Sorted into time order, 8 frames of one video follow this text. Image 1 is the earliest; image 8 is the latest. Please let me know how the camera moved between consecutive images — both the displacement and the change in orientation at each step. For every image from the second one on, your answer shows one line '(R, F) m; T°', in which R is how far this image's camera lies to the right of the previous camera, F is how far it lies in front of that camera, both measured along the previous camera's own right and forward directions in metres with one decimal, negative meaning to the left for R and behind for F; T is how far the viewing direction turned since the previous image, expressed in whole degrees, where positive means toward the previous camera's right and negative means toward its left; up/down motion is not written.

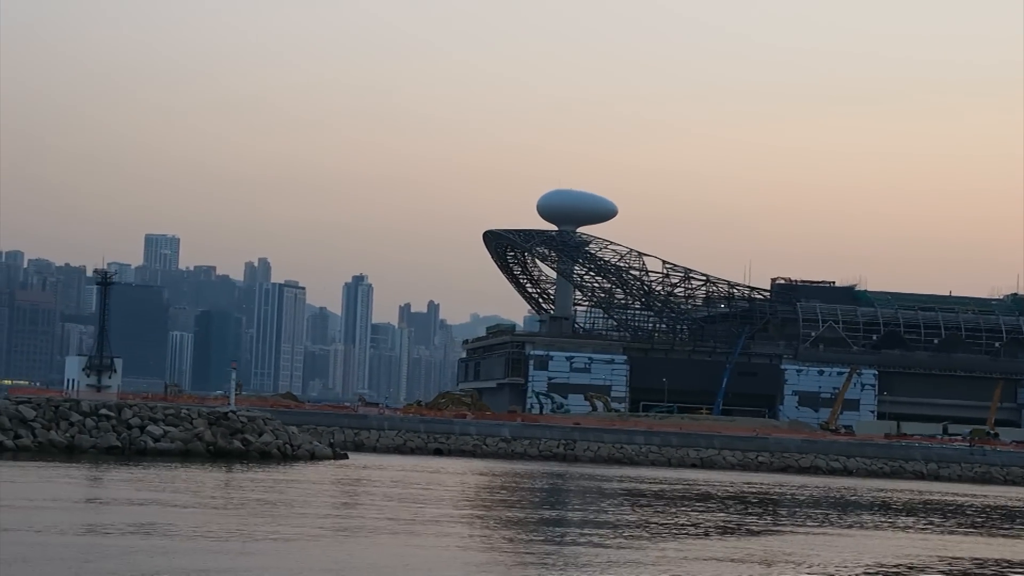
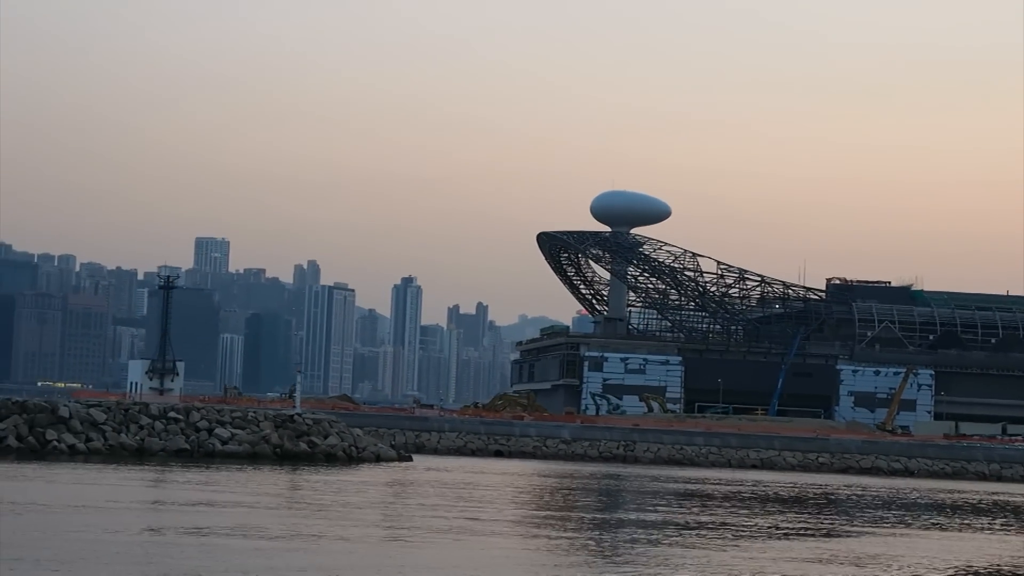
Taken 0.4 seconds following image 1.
(-0.4, -0.2) m; -2°
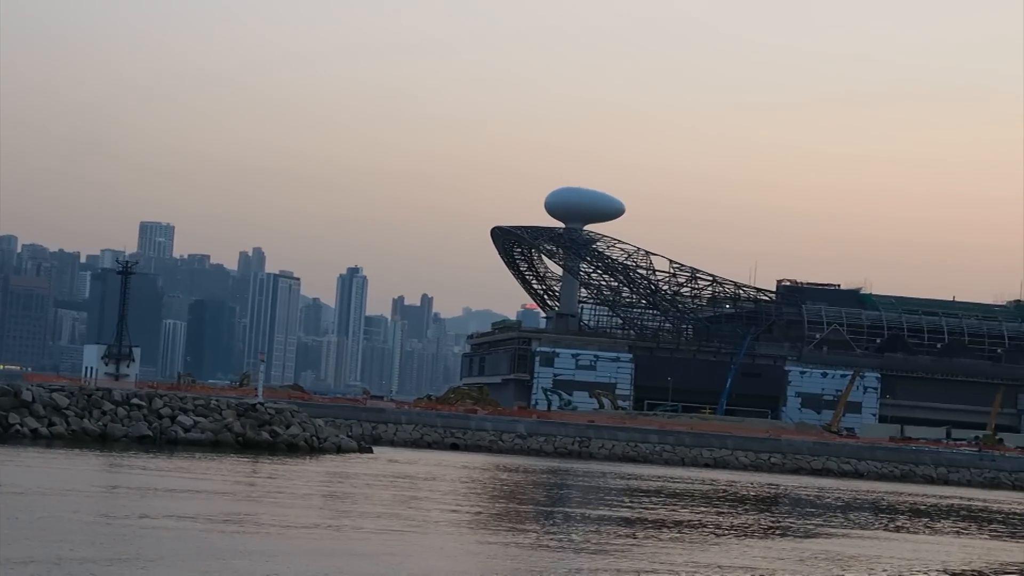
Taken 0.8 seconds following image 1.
(-0.5, -0.3) m; +2°
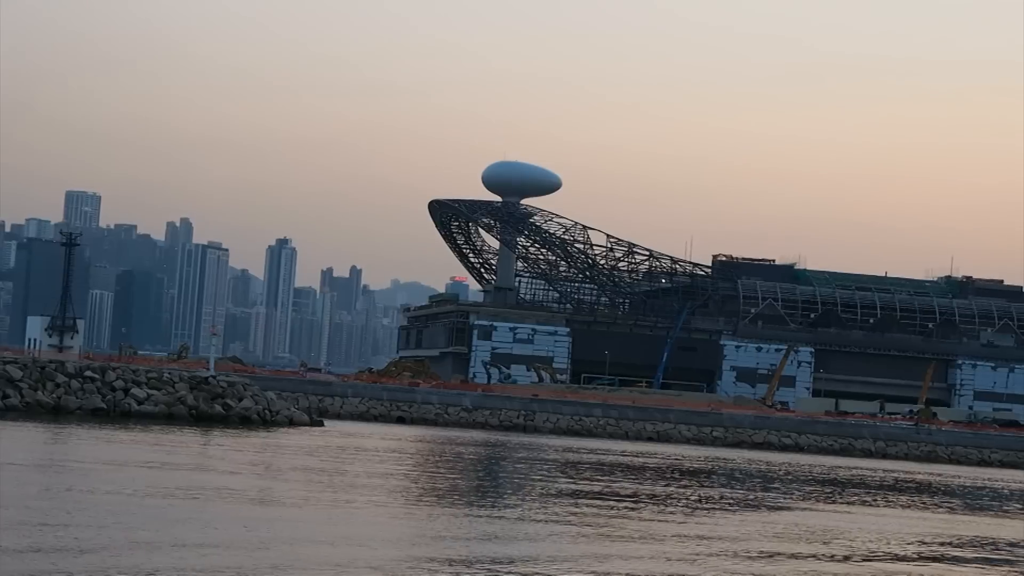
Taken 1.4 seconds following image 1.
(-0.6, -0.4) m; +2°
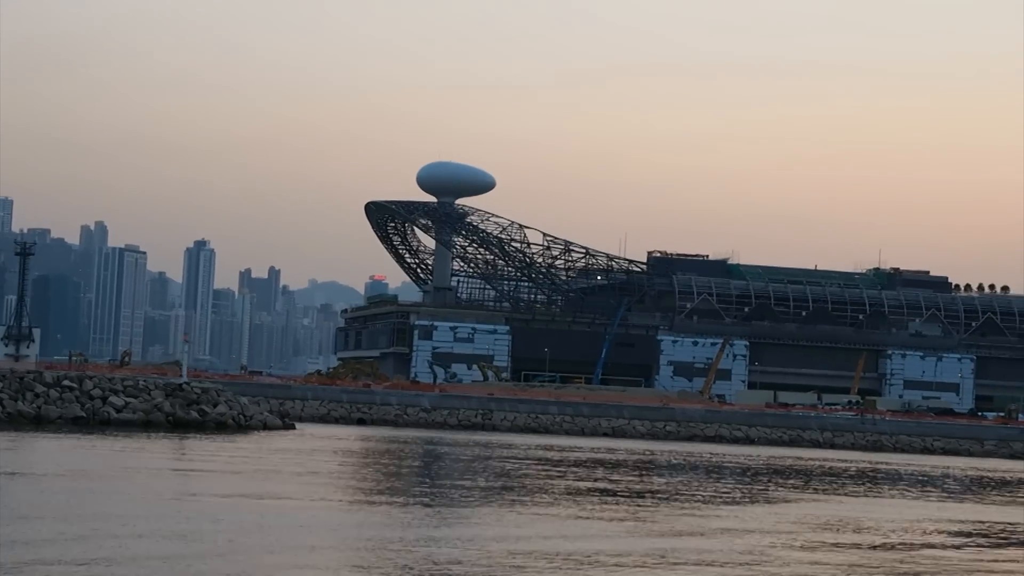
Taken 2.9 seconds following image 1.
(-1.4, -1.1) m; +3°
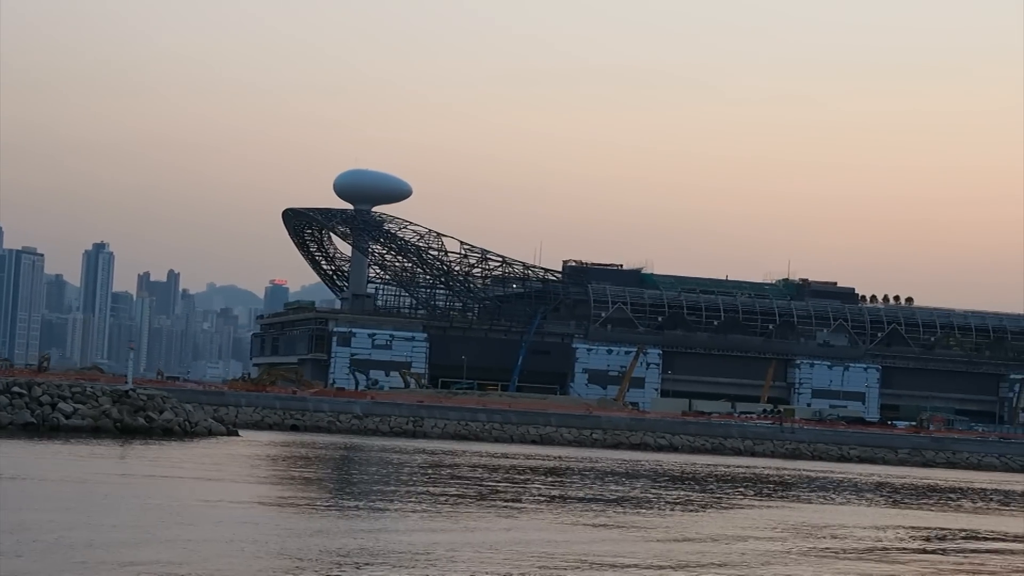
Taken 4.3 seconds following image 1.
(-1.2, -1.2) m; +3°
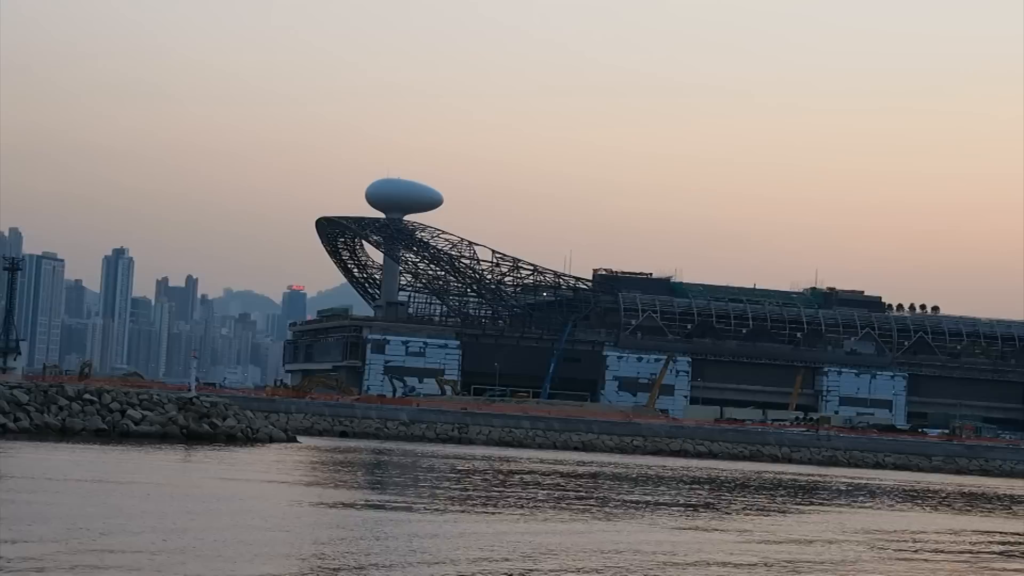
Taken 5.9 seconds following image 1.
(-1.0, -1.4) m; -1°
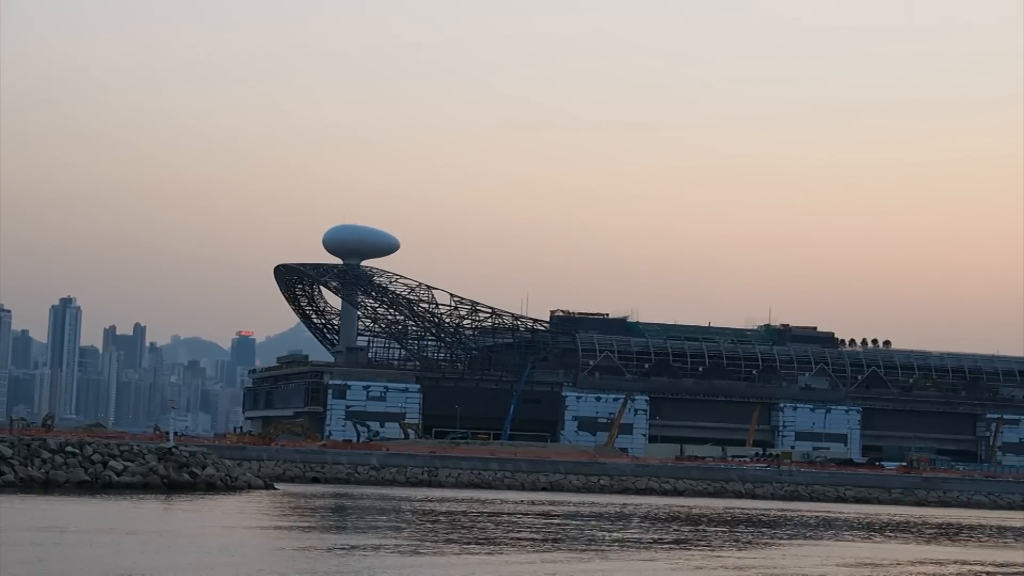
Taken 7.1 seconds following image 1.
(-0.7, -1.2) m; +2°
